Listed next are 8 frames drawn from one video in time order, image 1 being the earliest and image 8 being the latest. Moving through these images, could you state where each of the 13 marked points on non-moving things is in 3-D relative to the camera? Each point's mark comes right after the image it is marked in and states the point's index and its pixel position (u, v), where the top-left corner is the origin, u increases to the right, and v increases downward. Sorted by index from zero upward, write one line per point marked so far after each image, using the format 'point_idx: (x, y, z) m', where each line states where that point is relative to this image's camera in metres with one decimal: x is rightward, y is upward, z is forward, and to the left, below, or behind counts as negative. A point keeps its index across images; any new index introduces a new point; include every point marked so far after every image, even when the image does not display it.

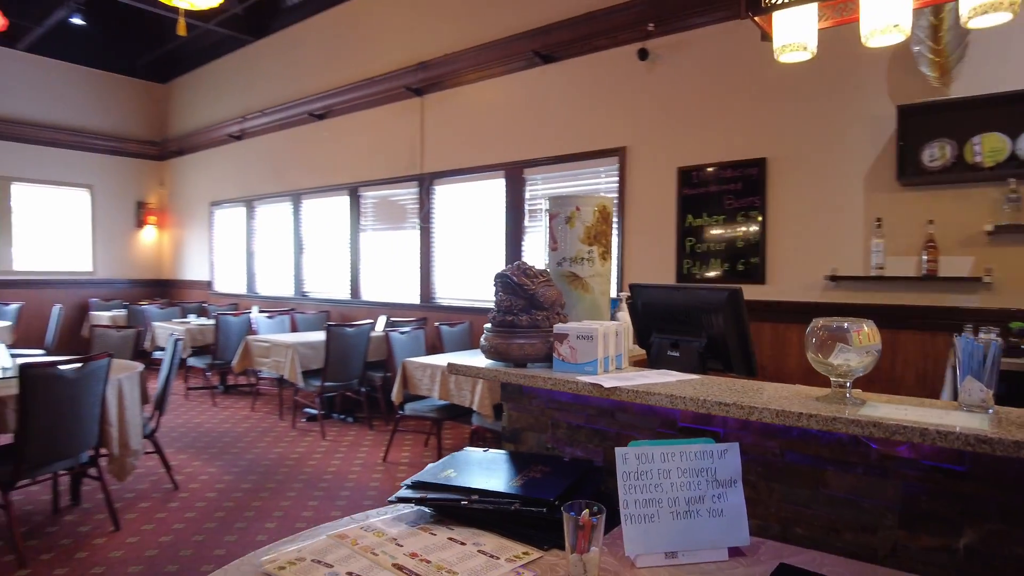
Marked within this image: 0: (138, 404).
0: (-1.9, -0.6, +3.2) m
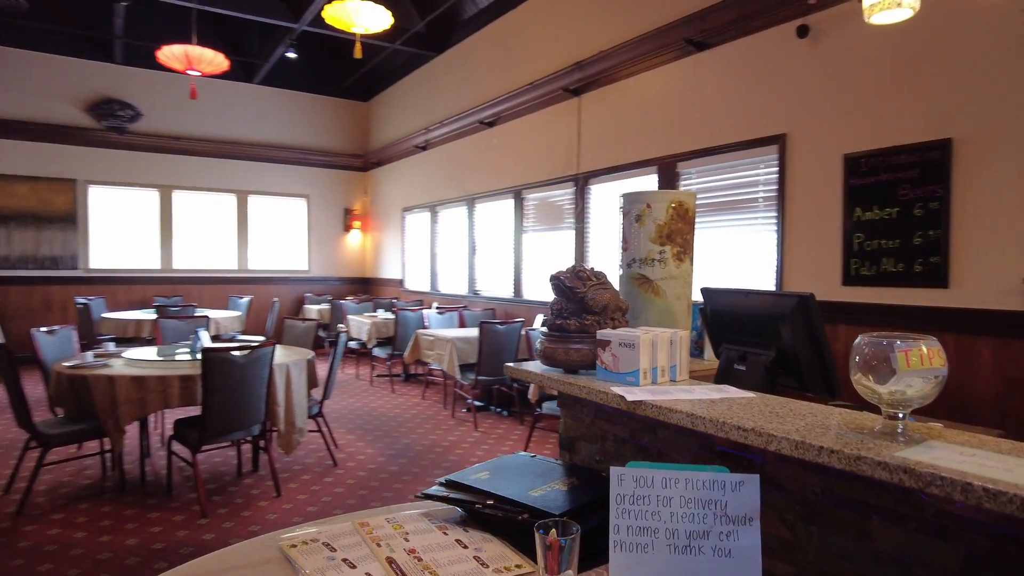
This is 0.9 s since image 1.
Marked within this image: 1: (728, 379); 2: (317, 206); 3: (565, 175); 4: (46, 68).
0: (-1.2, -0.6, +3.7) m
1: (+0.5, -0.2, +1.4) m
2: (-2.7, +1.1, +8.9) m
3: (+0.4, +0.9, +5.1) m
4: (-5.3, +2.5, +7.3) m
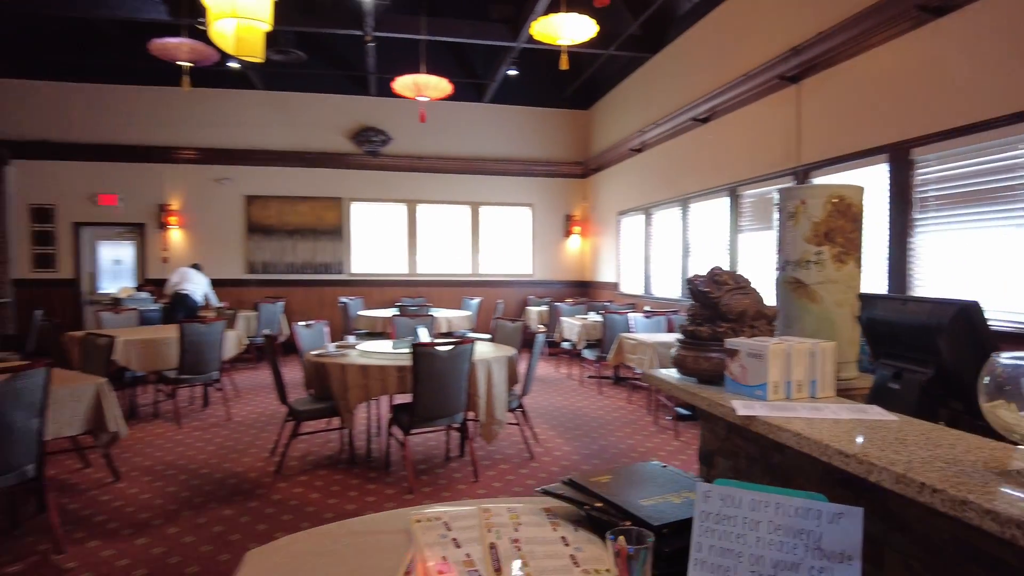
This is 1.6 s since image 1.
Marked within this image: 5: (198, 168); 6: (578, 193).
0: (0.0, -0.6, +3.9) m
1: (+0.7, -0.2, +1.3) m
2: (+0.4, +1.1, +9.4) m
3: (+2.0, +0.9, +4.7) m
4: (-2.6, +2.5, +8.8) m
5: (-4.1, +1.6, +8.6) m
6: (+1.0, +1.4, +9.5) m
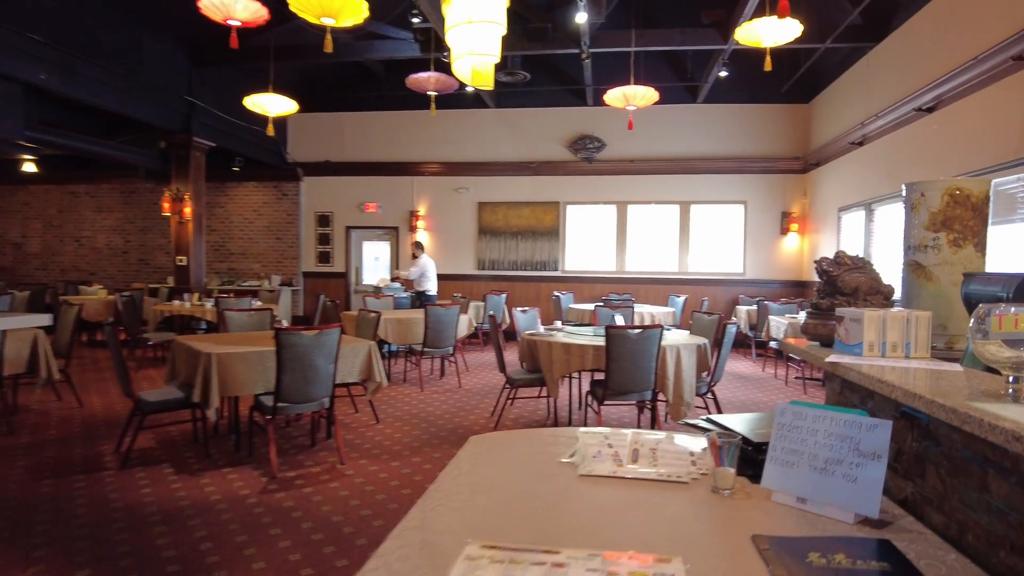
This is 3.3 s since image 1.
0: (+1.2, -0.5, +4.3) m
1: (+1.0, -0.2, +1.5) m
2: (+3.4, +1.1, +9.3) m
3: (+3.3, +0.9, +4.3) m
4: (+0.5, +2.5, +9.7) m
5: (-1.1, +1.7, +10.0) m
6: (+4.0, +1.4, +9.2) m
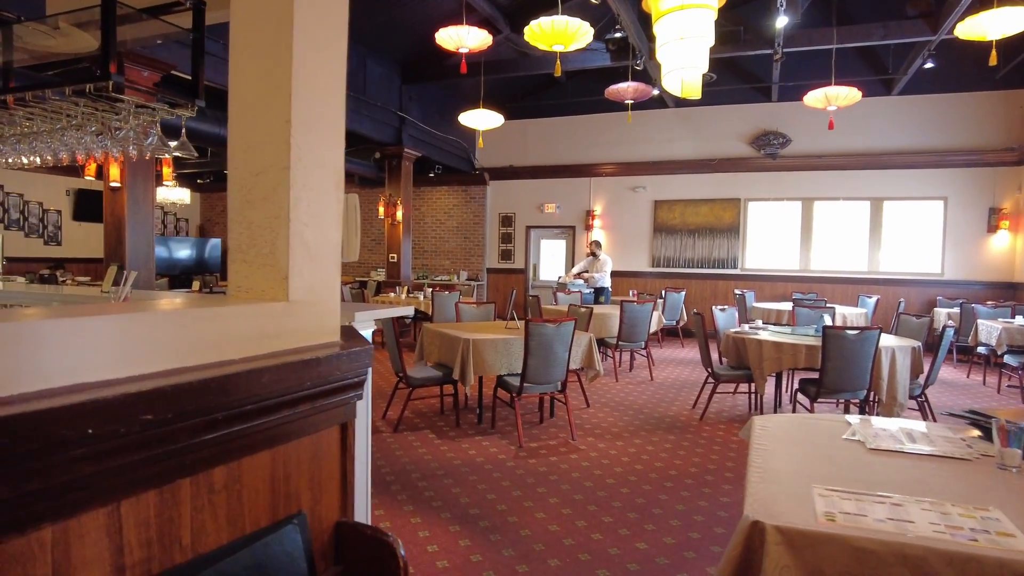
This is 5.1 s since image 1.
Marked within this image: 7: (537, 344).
0: (+2.6, -0.5, +4.3) m
1: (+1.9, -0.2, +1.6) m
2: (+5.9, +1.1, +8.7) m
3: (+4.8, +0.8, +3.9) m
4: (+3.1, +2.6, +9.7) m
5: (+1.7, +1.7, +10.4) m
6: (+6.5, +1.4, +8.5) m
7: (+0.2, -0.4, +4.1) m
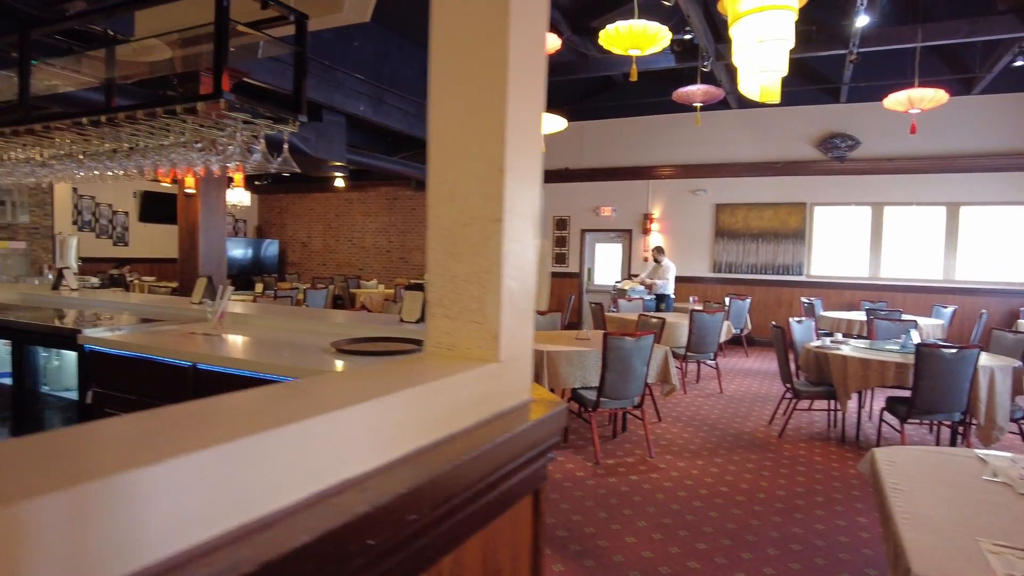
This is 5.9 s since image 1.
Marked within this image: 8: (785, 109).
0: (+3.1, -0.6, +4.0) m
1: (+2.2, -0.3, +1.4) m
2: (+6.7, +0.9, +8.2) m
3: (+5.2, +0.7, +3.5) m
4: (+4.0, +2.4, +9.4) m
5: (+2.6, +1.6, +10.1) m
6: (+7.2, +1.2, +8.0) m
7: (+0.6, -0.4, +4.0) m
8: (+3.9, +2.6, +9.4) m
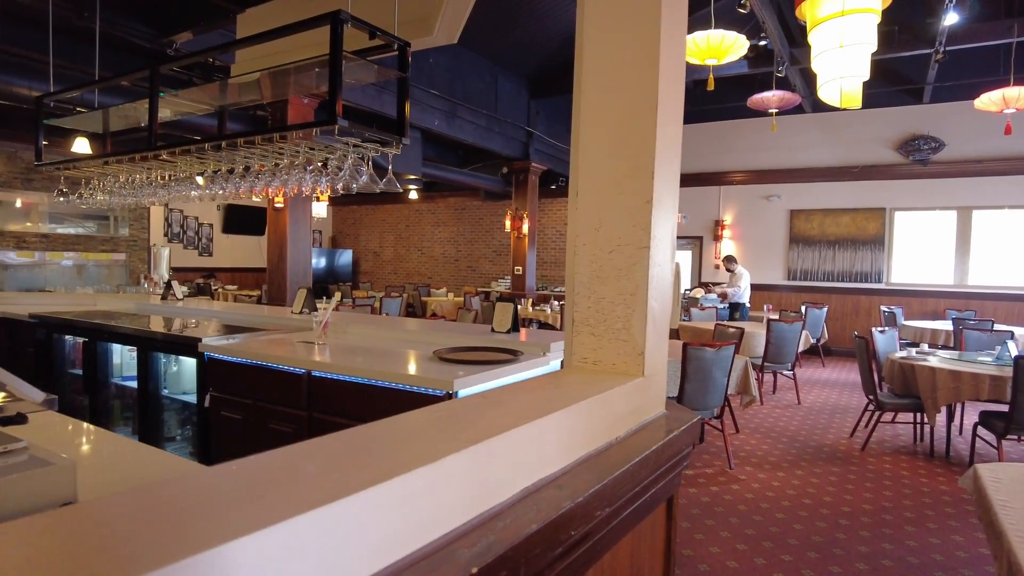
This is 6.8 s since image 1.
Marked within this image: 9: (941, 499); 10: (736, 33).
0: (+3.6, -0.7, +3.8) m
1: (+2.4, -0.3, +1.3) m
2: (+7.6, +0.8, +7.7) m
3: (+5.7, +0.6, +3.1) m
4: (+5.0, +2.3, +9.1) m
5: (+3.6, +1.5, +10.0) m
6: (+8.1, +1.1, +7.4) m
7: (+1.1, -0.5, +4.0) m
8: (+4.9, +2.5, +9.1) m
9: (+2.4, -1.1, +3.6) m
10: (+1.6, +1.8, +4.5) m
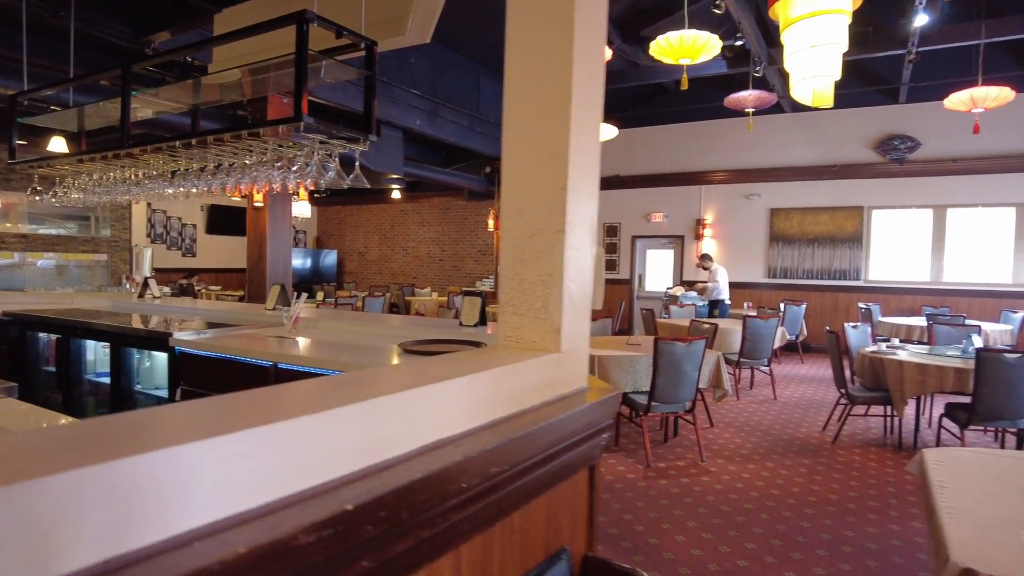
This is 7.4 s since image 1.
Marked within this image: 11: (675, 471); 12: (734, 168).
0: (+3.4, -0.7, +3.9) m
1: (+2.3, -0.3, +1.4) m
2: (+7.3, +0.9, +7.8) m
3: (+5.5, +0.7, +3.2) m
4: (+4.7, +2.4, +9.3) m
5: (+3.3, +1.5, +10.1) m
6: (+7.8, +1.2, +7.6) m
7: (+1.0, -0.5, +4.1) m
8: (+4.7, +2.5, +9.3) m
9: (+2.3, -1.1, +3.7) m
10: (+1.4, +1.8, +4.6) m
11: (+1.0, -1.1, +4.0) m
12: (+3.4, +1.9, +10.0) m
